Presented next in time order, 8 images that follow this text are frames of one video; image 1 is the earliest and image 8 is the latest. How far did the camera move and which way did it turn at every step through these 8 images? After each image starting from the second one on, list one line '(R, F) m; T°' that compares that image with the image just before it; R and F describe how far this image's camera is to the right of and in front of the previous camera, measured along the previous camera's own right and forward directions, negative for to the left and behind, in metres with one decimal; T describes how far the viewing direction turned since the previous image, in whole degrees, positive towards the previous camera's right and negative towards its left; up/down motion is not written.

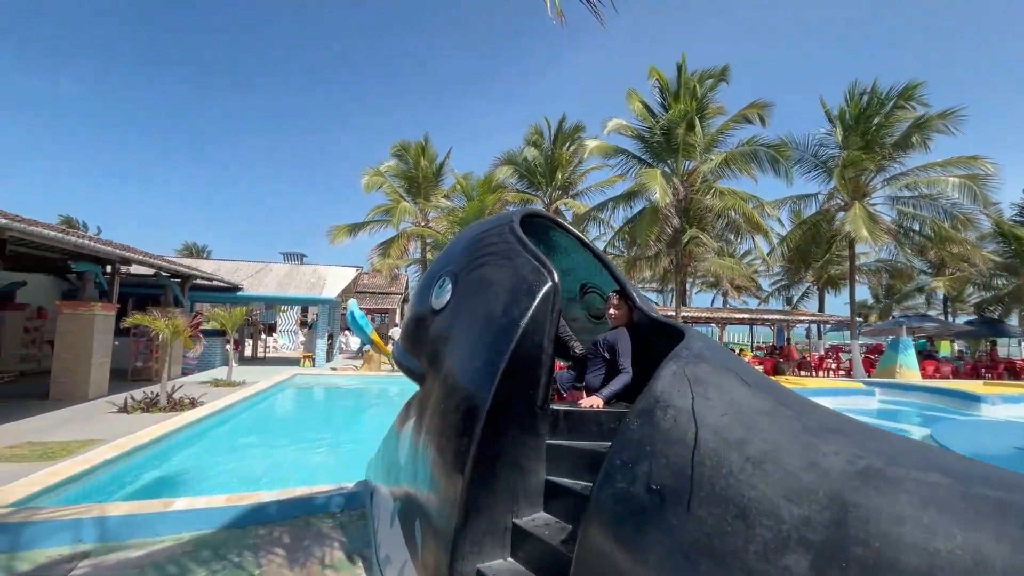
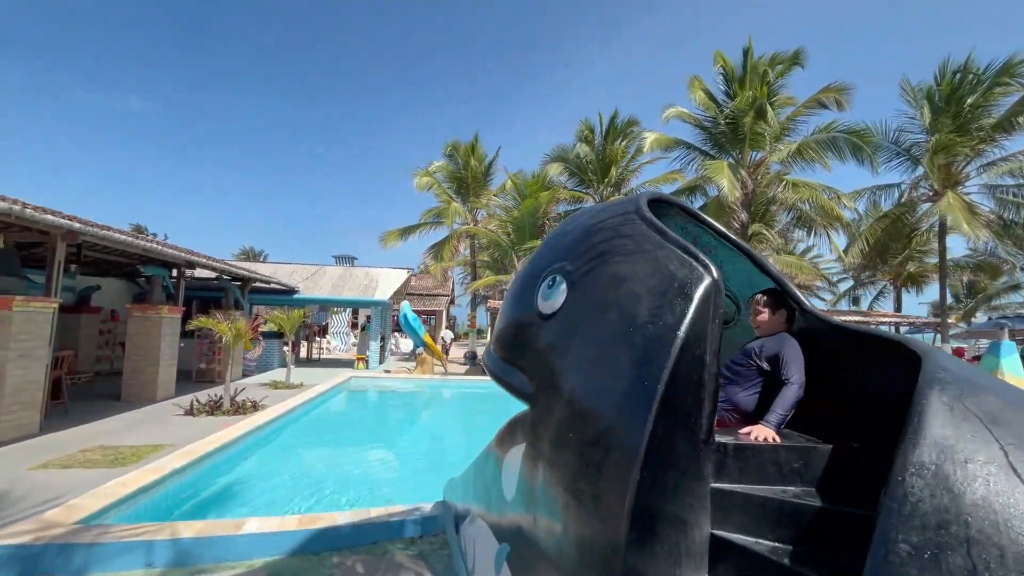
(-0.5, +0.5) m; -5°
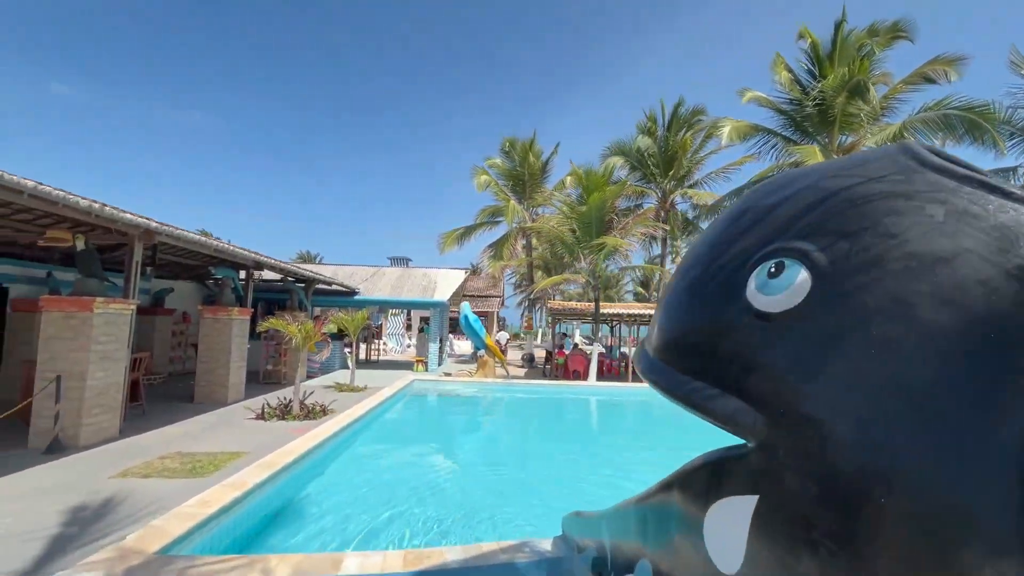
(-0.7, +0.7) m; -5°
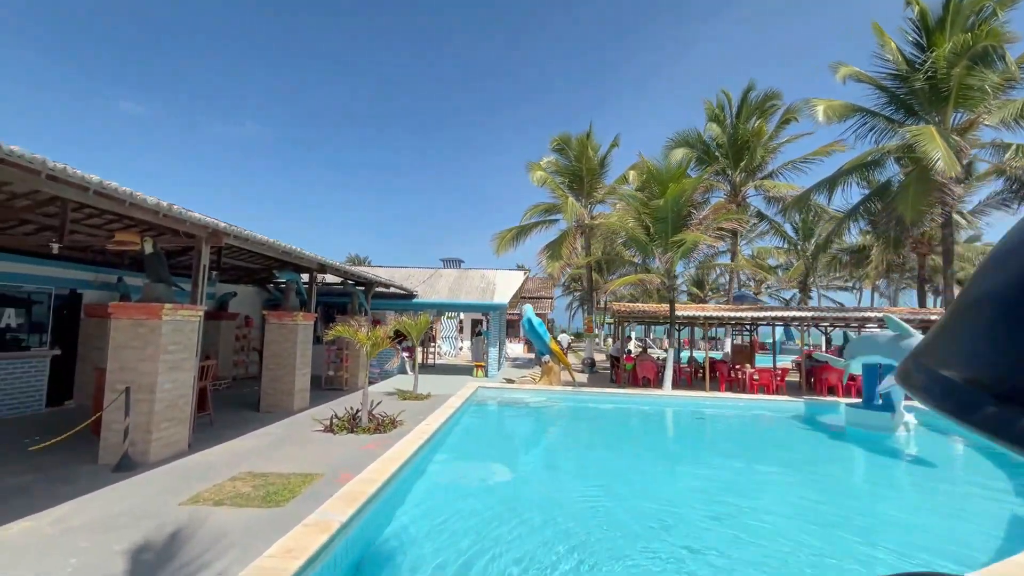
(-0.7, +0.8) m; -5°
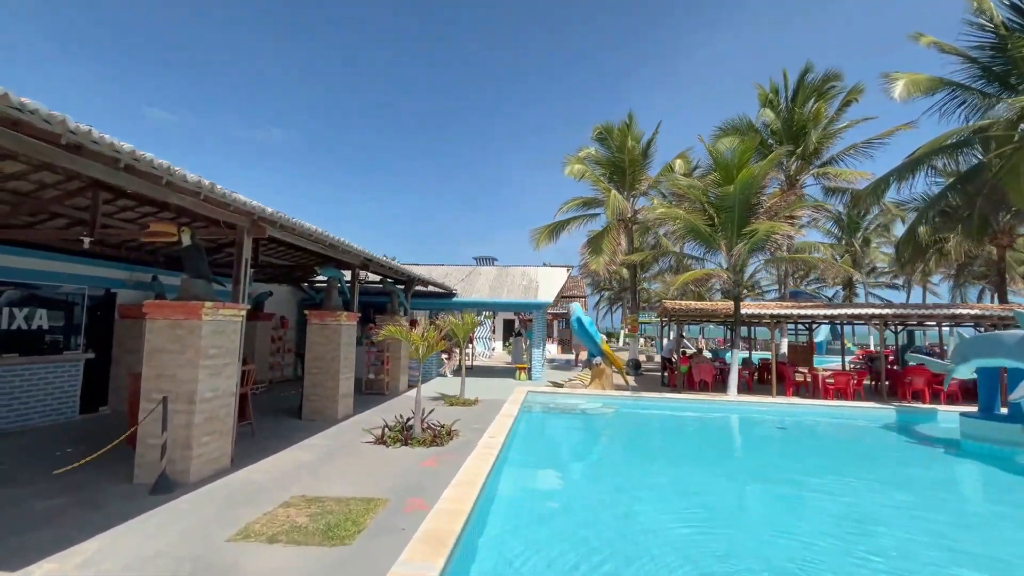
(-0.8, +0.9) m; -3°
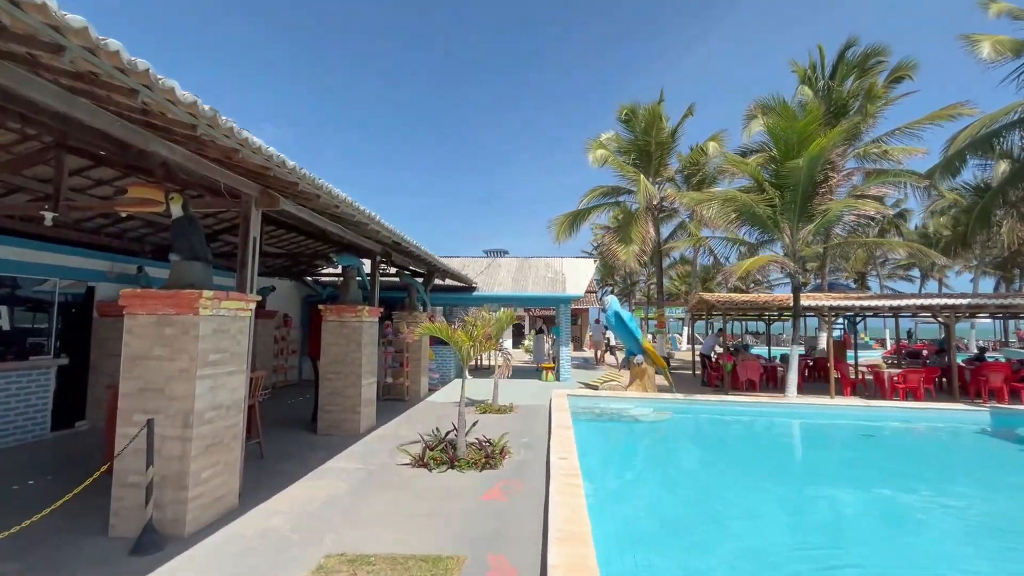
(-1.0, +1.4) m; +1°
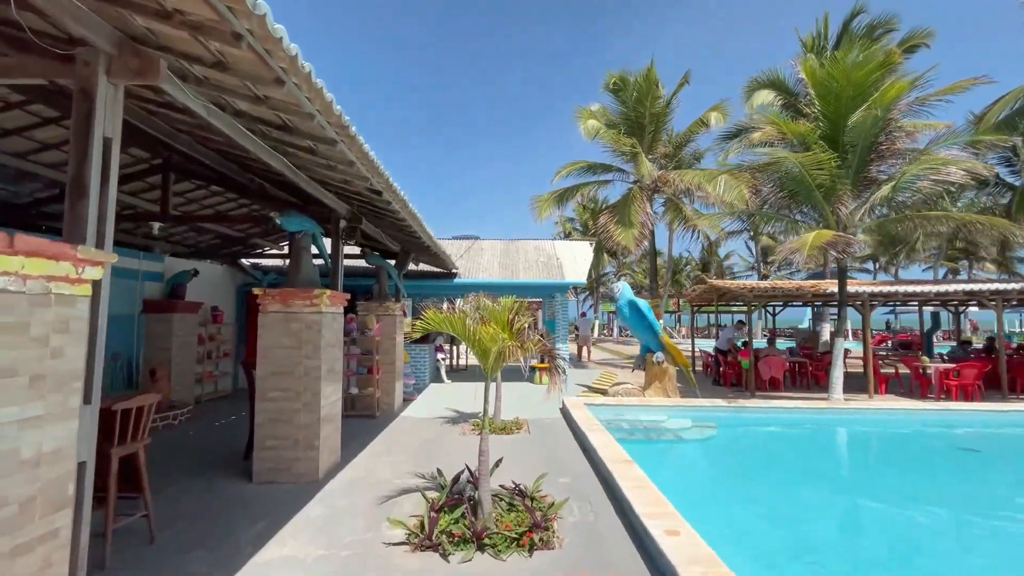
(-0.9, +2.4) m; +5°
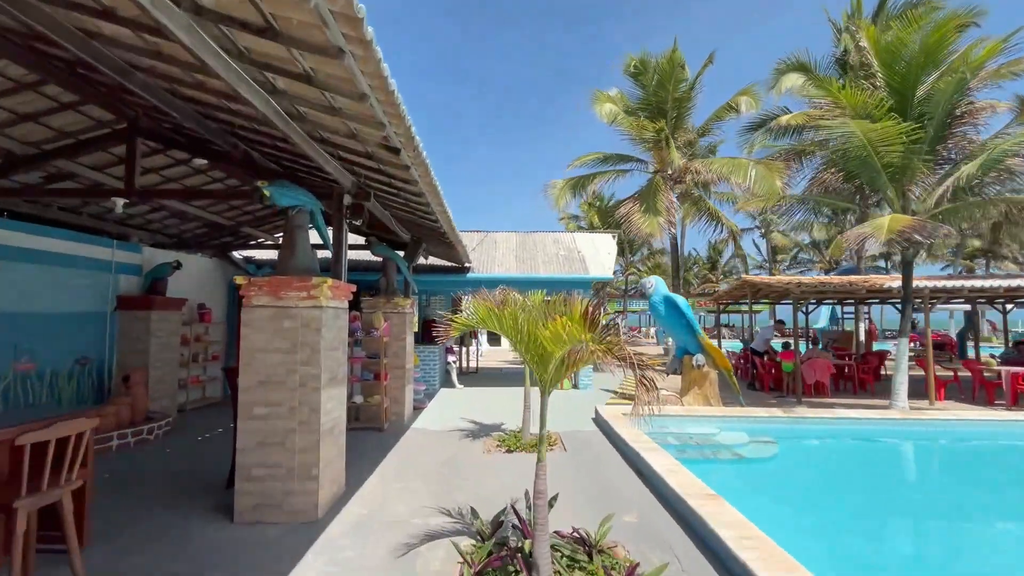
(-0.4, +1.1) m; 0°
